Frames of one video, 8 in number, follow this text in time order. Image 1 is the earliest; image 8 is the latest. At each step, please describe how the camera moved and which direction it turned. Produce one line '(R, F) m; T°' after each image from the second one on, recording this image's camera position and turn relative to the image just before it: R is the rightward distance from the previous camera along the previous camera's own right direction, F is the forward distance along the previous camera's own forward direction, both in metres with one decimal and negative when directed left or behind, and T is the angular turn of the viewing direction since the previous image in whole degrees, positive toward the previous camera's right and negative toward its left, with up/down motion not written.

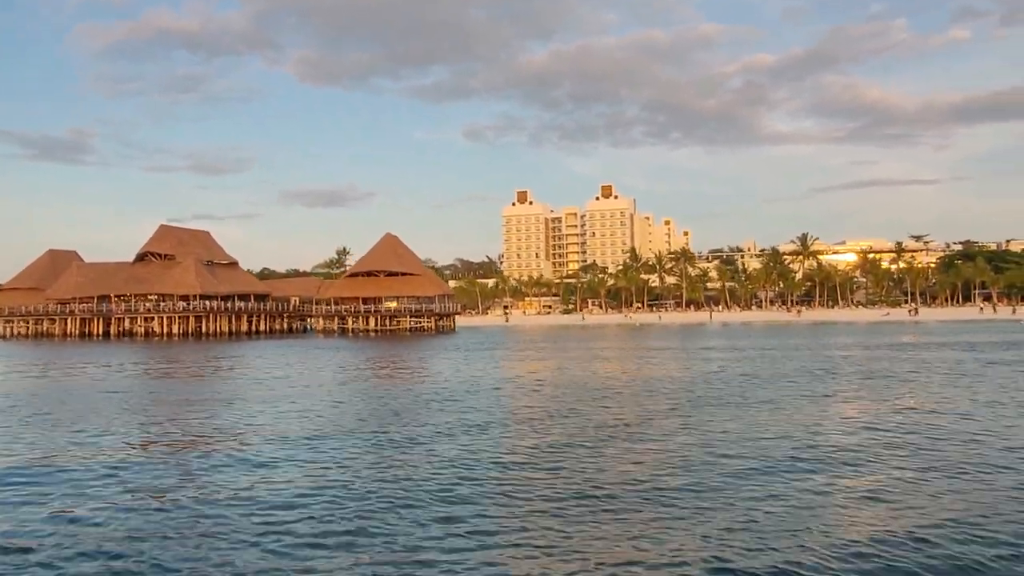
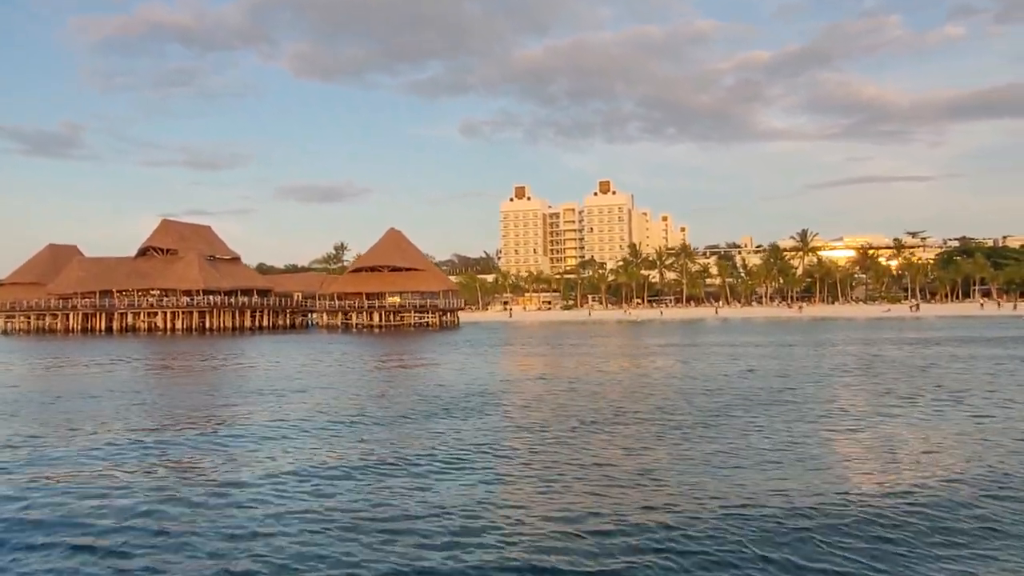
(-0.6, +0.1) m; 0°
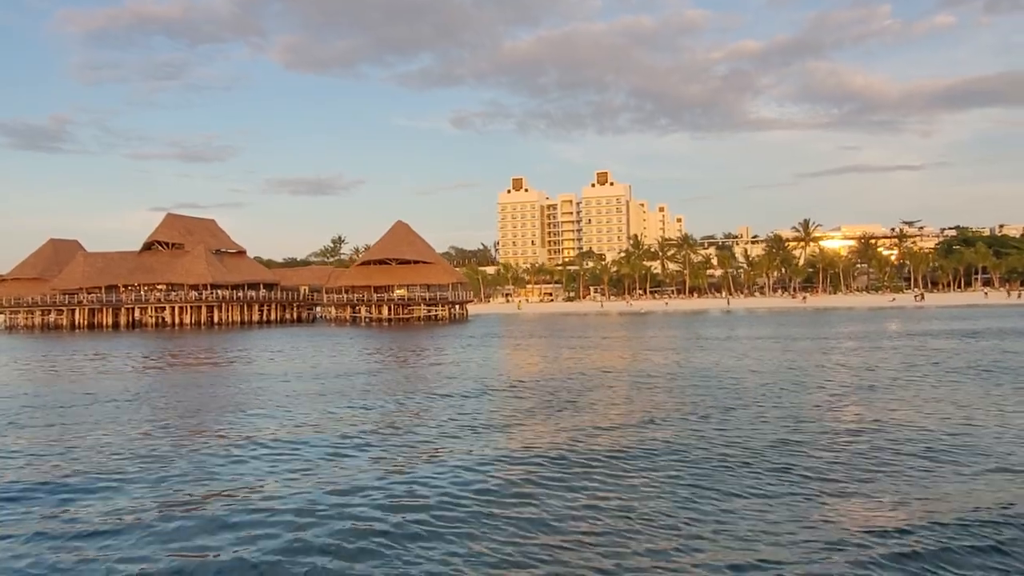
(-1.1, +0.3) m; 0°
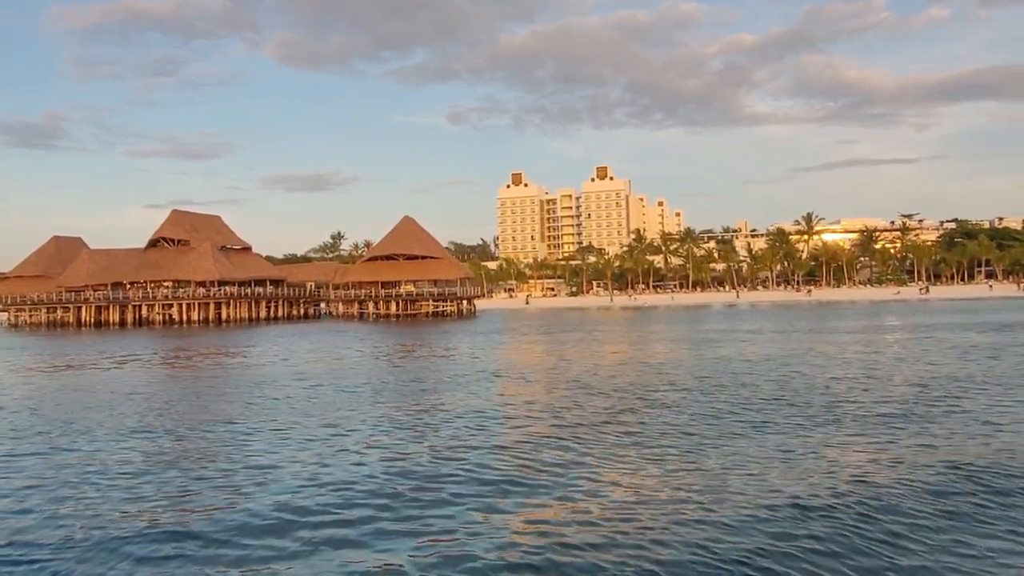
(-0.8, +0.2) m; 0°
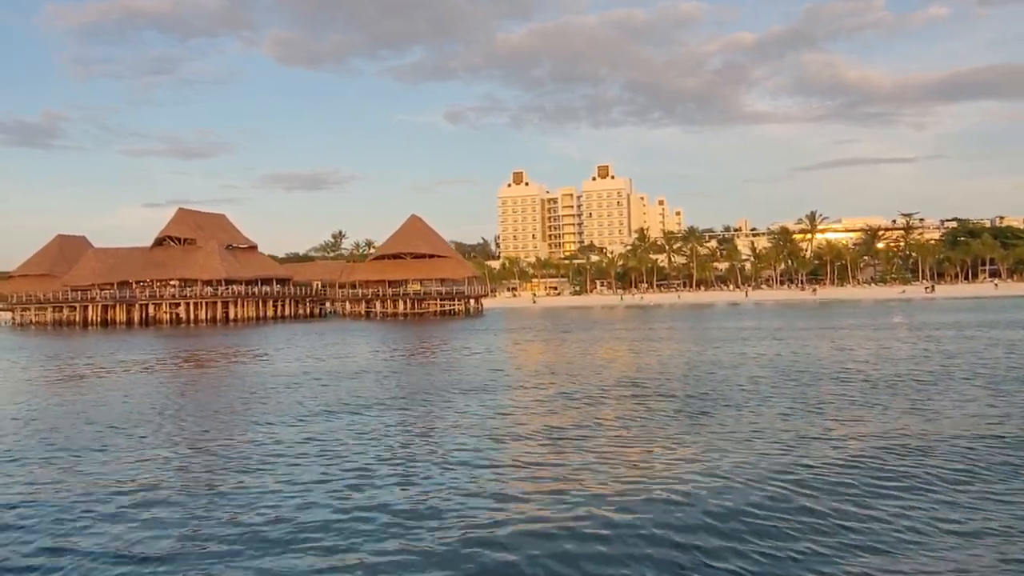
(-0.5, +0.1) m; 0°
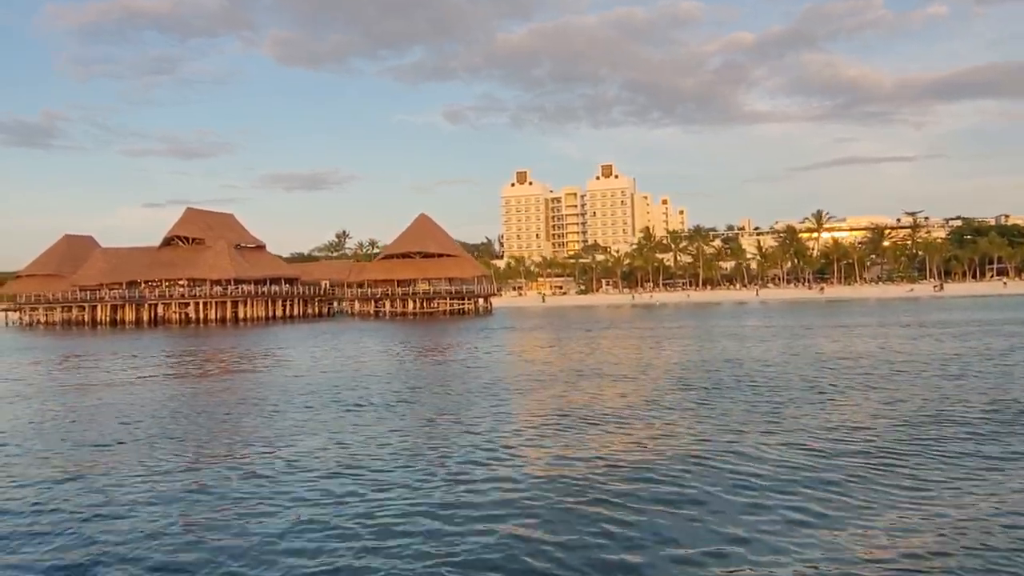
(-0.6, +0.3) m; 0°
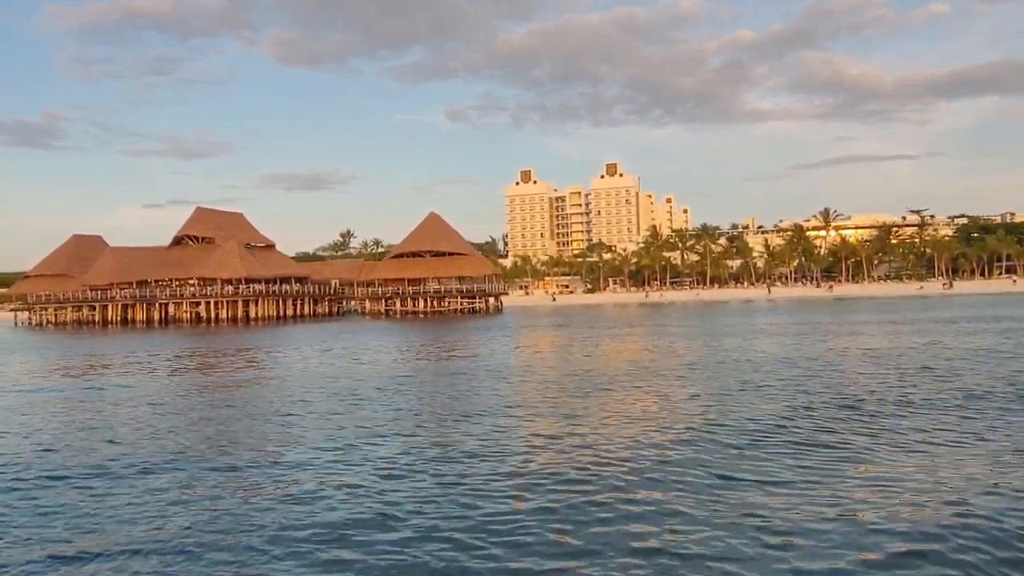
(-0.7, +0.2) m; 0°
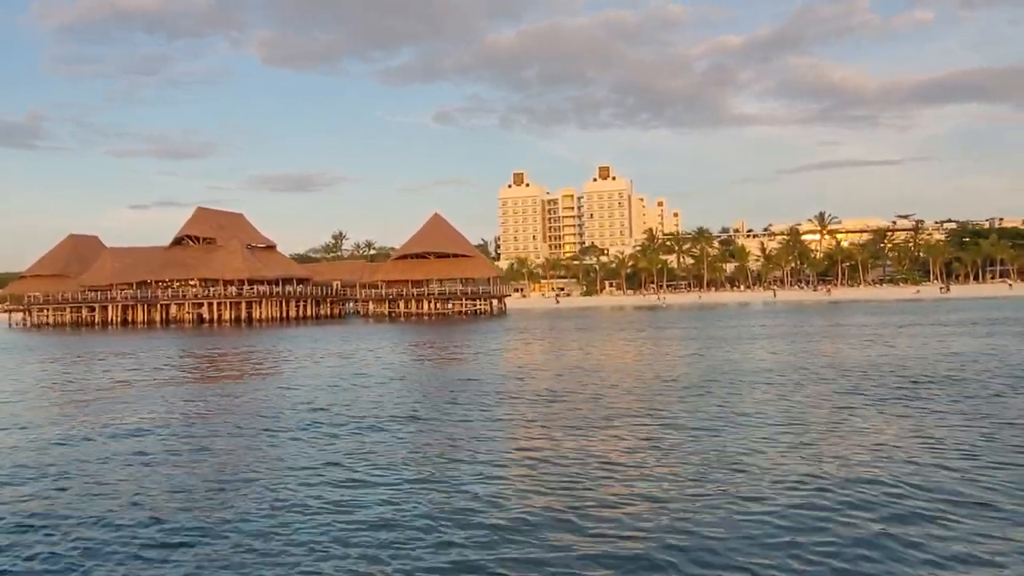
(-0.9, +0.2) m; +1°
